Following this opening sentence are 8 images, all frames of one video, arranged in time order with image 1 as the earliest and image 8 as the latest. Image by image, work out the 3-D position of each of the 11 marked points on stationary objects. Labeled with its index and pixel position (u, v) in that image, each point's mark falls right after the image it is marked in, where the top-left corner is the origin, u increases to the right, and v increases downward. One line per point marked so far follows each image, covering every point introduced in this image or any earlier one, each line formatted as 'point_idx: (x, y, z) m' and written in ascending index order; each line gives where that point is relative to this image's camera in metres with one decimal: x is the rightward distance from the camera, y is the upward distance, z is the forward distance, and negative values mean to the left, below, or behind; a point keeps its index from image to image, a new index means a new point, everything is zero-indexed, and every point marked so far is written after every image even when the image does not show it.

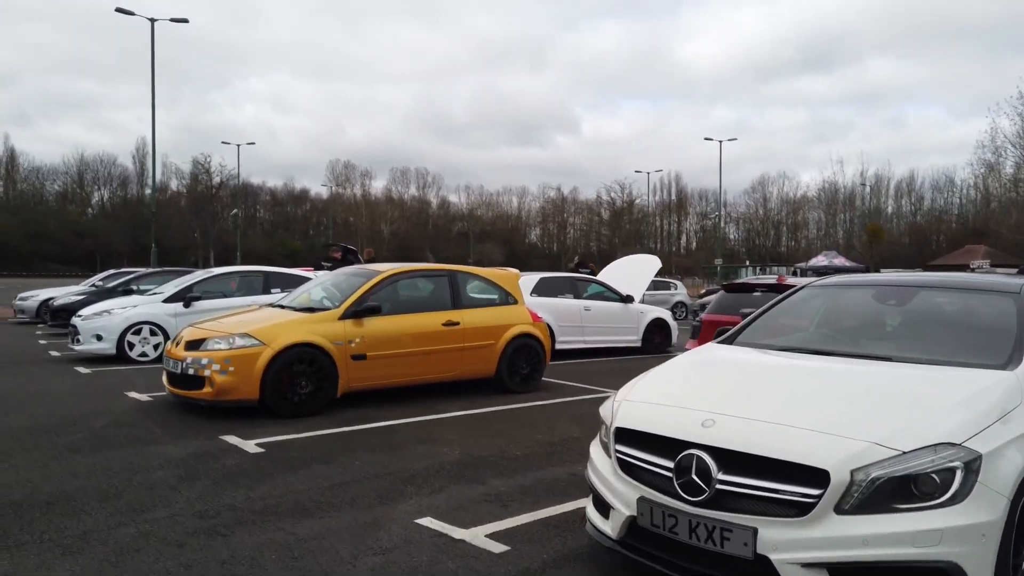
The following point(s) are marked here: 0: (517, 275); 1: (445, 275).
0: (+0.1, +0.2, +9.2) m
1: (-0.8, +0.2, +8.4) m
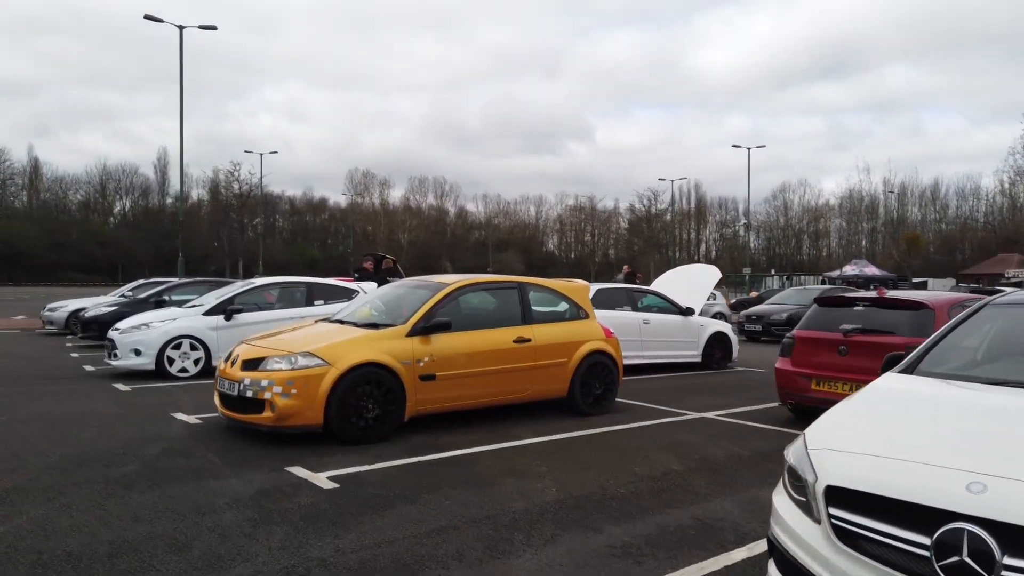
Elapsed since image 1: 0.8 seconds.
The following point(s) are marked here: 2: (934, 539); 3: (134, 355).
0: (+0.9, 0.0, +8.5) m
1: (0.0, 0.0, +7.8) m
2: (+1.4, -0.8, +2.4) m
3: (-5.4, -1.0, +10.5) m
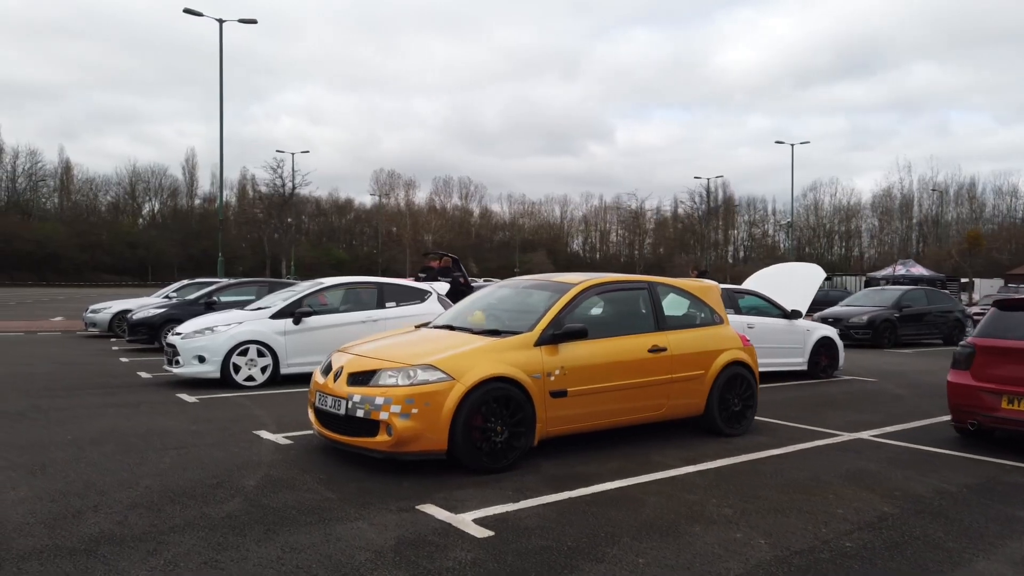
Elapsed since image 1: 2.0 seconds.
0: (+2.1, 0.0, +7.5) m
1: (+1.2, 0.0, +6.8) m
2: (+2.4, -0.8, +1.3) m
3: (-4.2, -1.0, +9.6) m
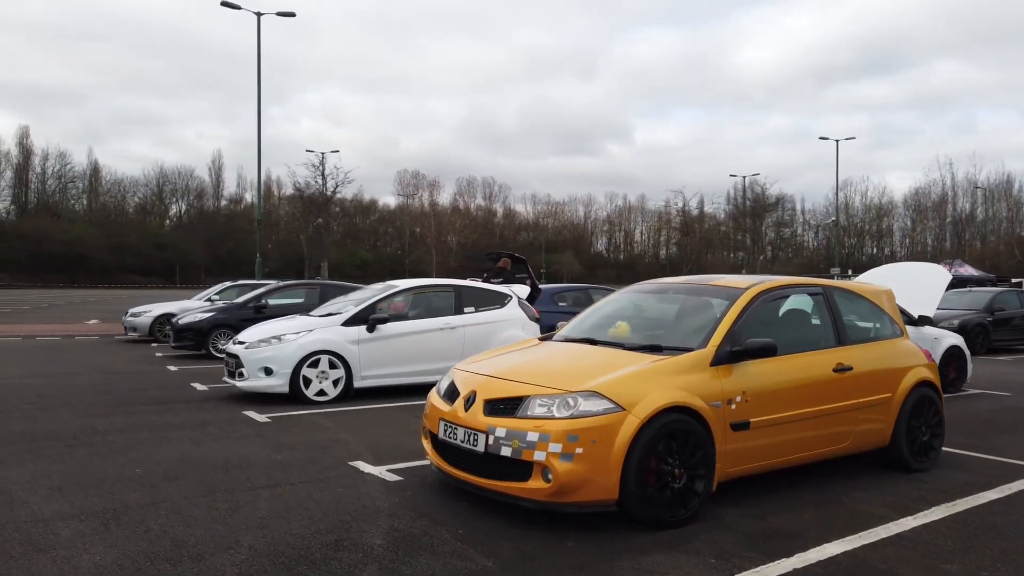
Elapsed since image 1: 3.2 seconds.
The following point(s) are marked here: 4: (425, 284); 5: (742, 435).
0: (+3.3, 0.0, +6.3) m
1: (+2.4, 0.0, +5.6) m
2: (+3.4, -0.9, +0.2) m
3: (-2.9, -1.0, +8.6) m
4: (-1.2, +0.1, +9.7) m
5: (+1.5, -1.0, +4.7) m
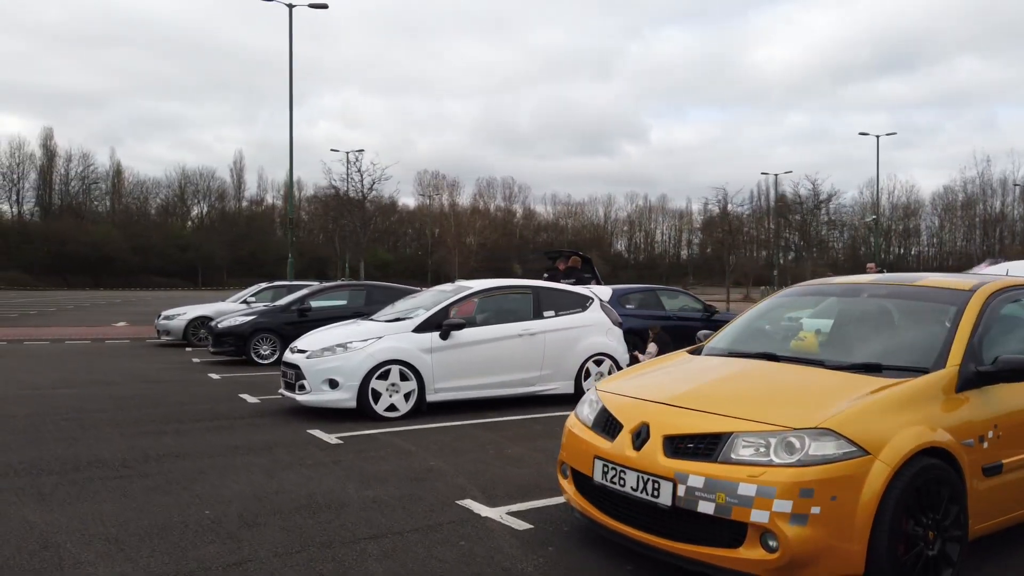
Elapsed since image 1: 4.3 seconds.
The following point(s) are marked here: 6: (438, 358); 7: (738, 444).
0: (+4.2, -0.1, +5.2) m
1: (+3.3, -0.1, +4.5) m
2: (+4.2, -0.9, -1.0) m
3: (-1.9, -1.1, +7.6) m
4: (-0.1, 0.0, +8.7) m
5: (+2.4, -1.0, +3.6) m
6: (-0.8, -0.8, +8.0) m
7: (+1.0, -0.7, +3.3) m
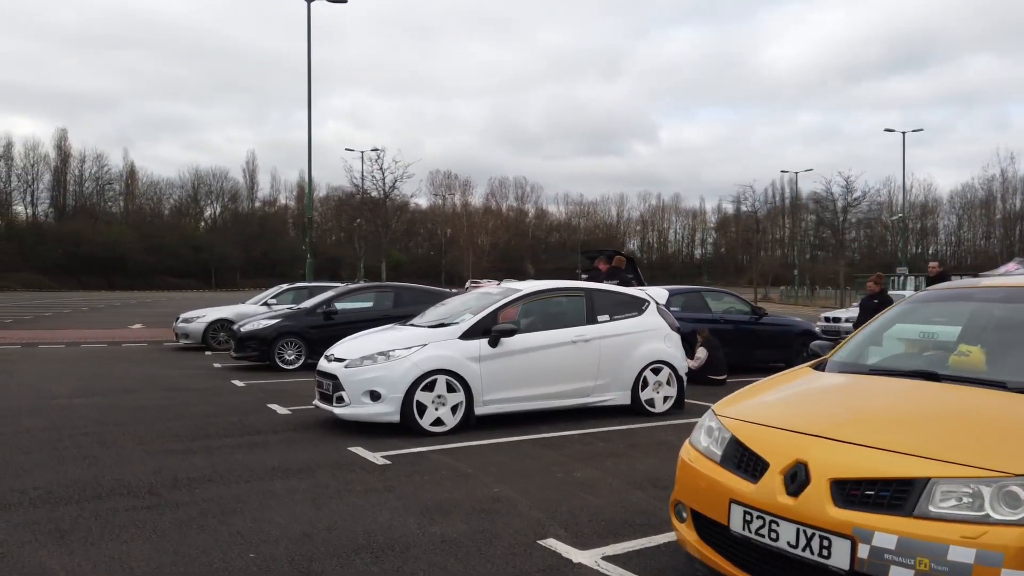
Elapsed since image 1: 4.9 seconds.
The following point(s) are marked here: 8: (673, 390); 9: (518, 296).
0: (+4.7, -0.1, +4.5) m
1: (+3.8, -0.1, +3.8) m
2: (+4.7, -0.9, -1.7) m
3: (-1.4, -1.1, +7.0) m
4: (+0.4, 0.0, +8.0) m
5: (+2.9, -1.0, +2.9) m
6: (-0.2, -0.8, +7.3) m
7: (+1.5, -0.7, +2.6) m
8: (+1.9, -1.2, +8.4) m
9: (+0.1, -0.1, +7.9) m
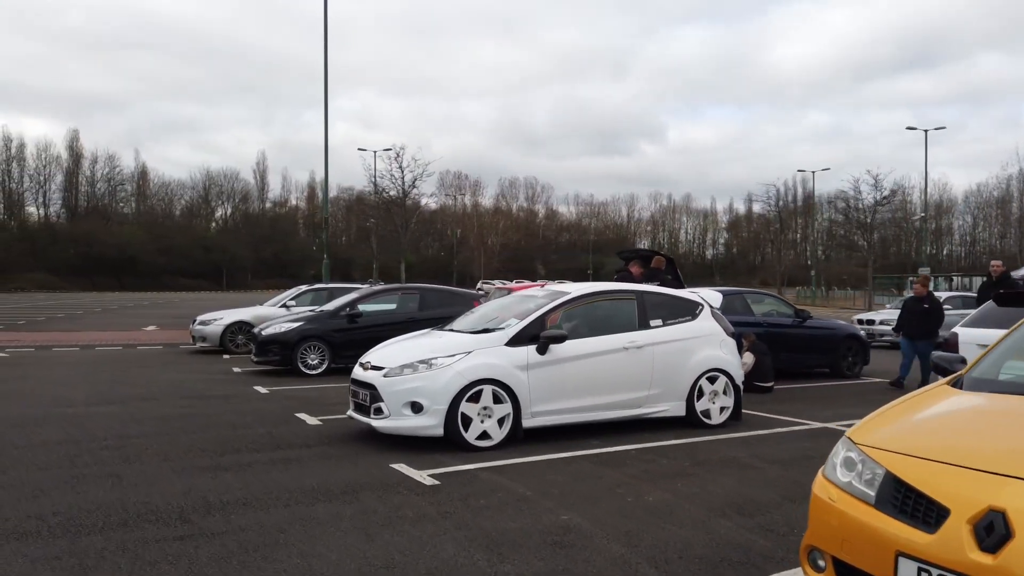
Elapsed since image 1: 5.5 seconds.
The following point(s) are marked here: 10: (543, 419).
0: (+5.2, -0.1, +3.9) m
1: (+4.3, -0.1, +3.2) m
2: (+5.0, -0.9, -2.3) m
3: (-0.9, -1.1, +6.5) m
4: (+0.9, 0.0, +7.5) m
5: (+3.3, -1.0, +2.4) m
6: (+0.2, -0.8, +6.8) m
7: (+2.0, -0.8, +2.0) m
8: (+2.4, -1.2, +7.8) m
9: (+0.5, -0.1, +7.3) m
10: (+0.3, -1.2, +6.9) m
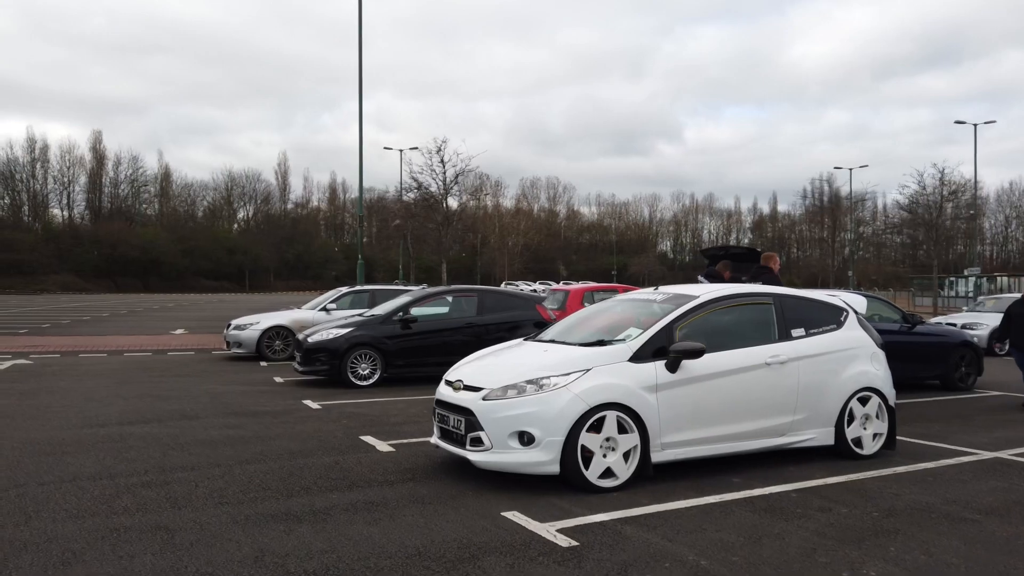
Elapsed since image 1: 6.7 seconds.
0: (+6.1, -0.1, +2.5) m
1: (+5.1, -0.1, +1.9) m
2: (+5.8, -0.9, -3.7) m
3: (+0.1, -1.1, +5.2) m
4: (+1.9, 0.0, +6.2) m
5: (+4.2, -1.0, +1.0) m
6: (+1.2, -0.9, +5.6) m
7: (+2.8, -0.8, +0.8) m
8: (+3.3, -1.2, +6.5) m
9: (+1.5, -0.1, +6.1) m
10: (+1.3, -1.3, +5.6) m
